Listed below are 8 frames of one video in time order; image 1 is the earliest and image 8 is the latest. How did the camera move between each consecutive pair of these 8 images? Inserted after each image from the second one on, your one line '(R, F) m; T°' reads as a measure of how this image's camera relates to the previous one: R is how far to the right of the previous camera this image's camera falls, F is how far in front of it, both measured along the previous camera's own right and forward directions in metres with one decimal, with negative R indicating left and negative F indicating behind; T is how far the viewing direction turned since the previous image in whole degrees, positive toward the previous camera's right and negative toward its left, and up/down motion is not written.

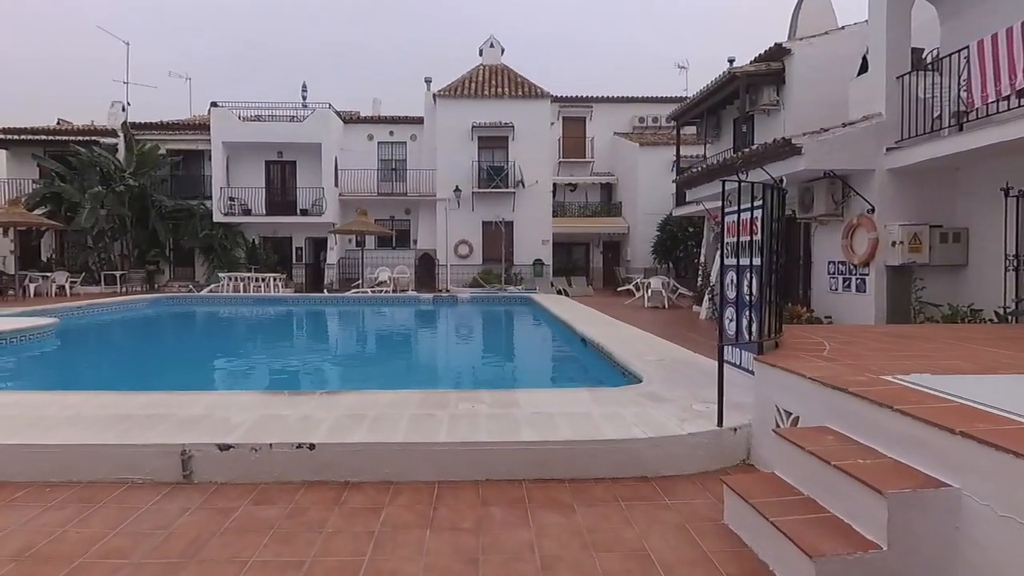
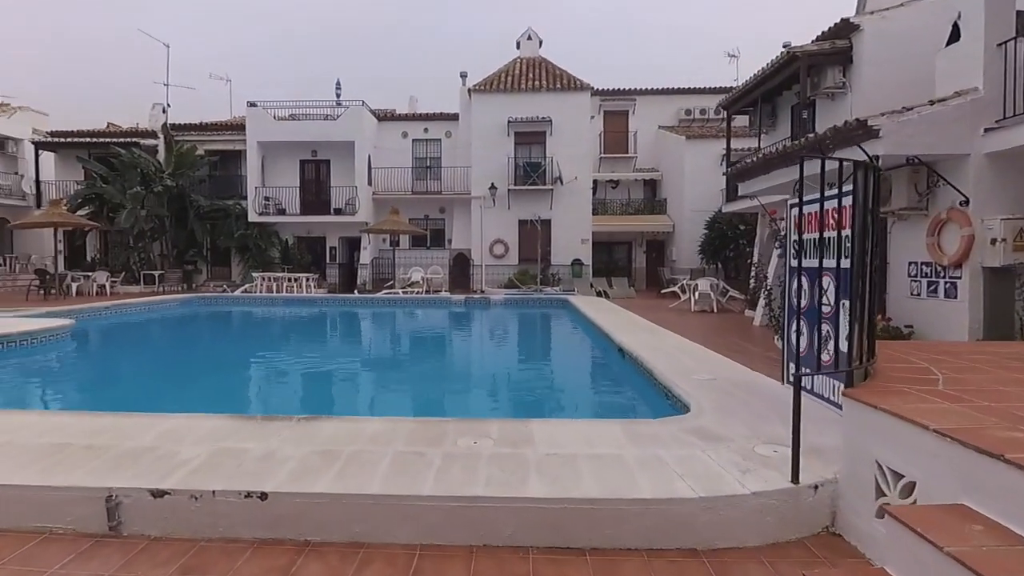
(+0.2, +0.8) m; -4°
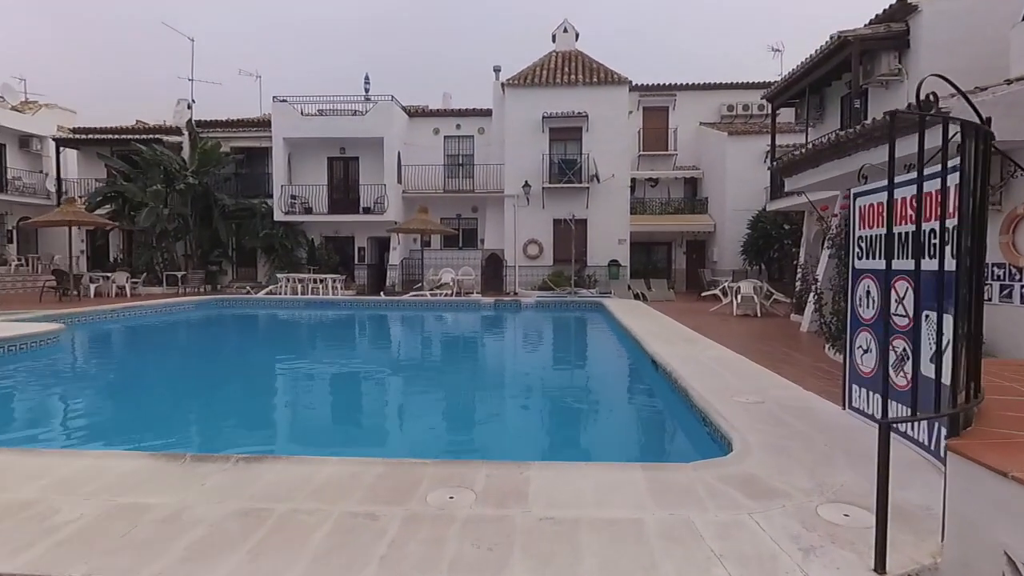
(+0.2, +0.7) m; -4°
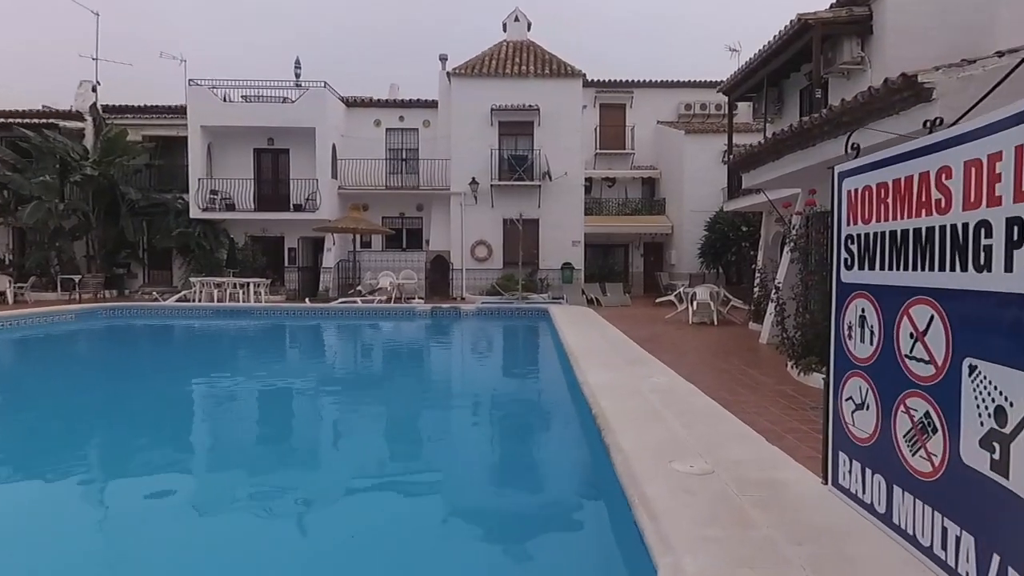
(+0.6, +1.4) m; +3°
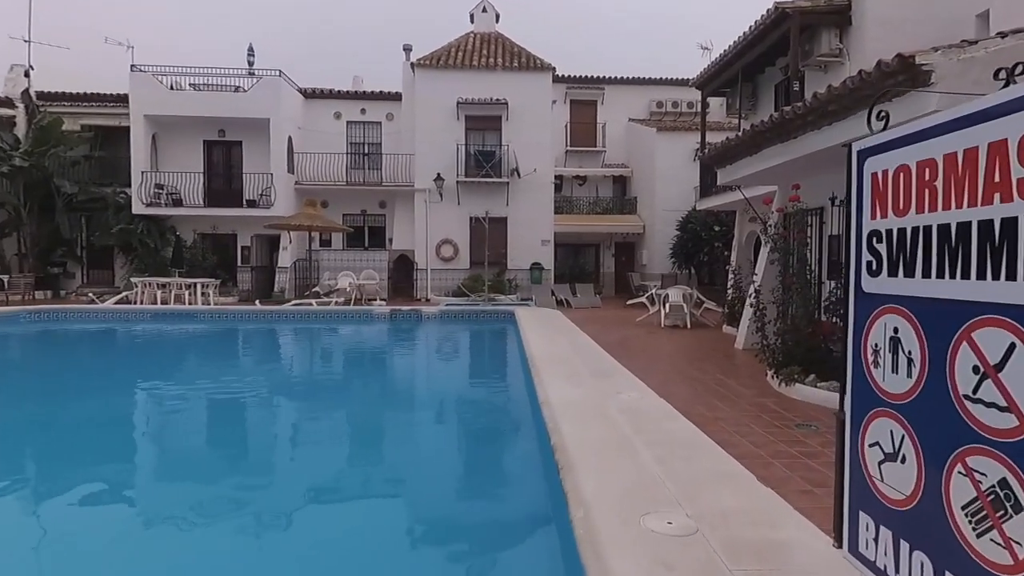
(+0.2, +0.7) m; +3°
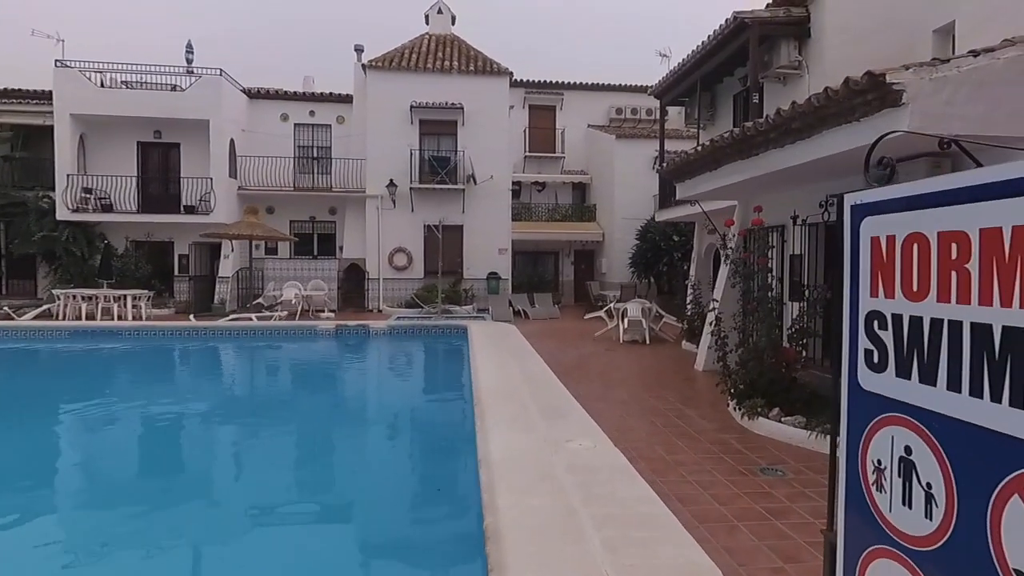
(+0.2, +0.5) m; +4°
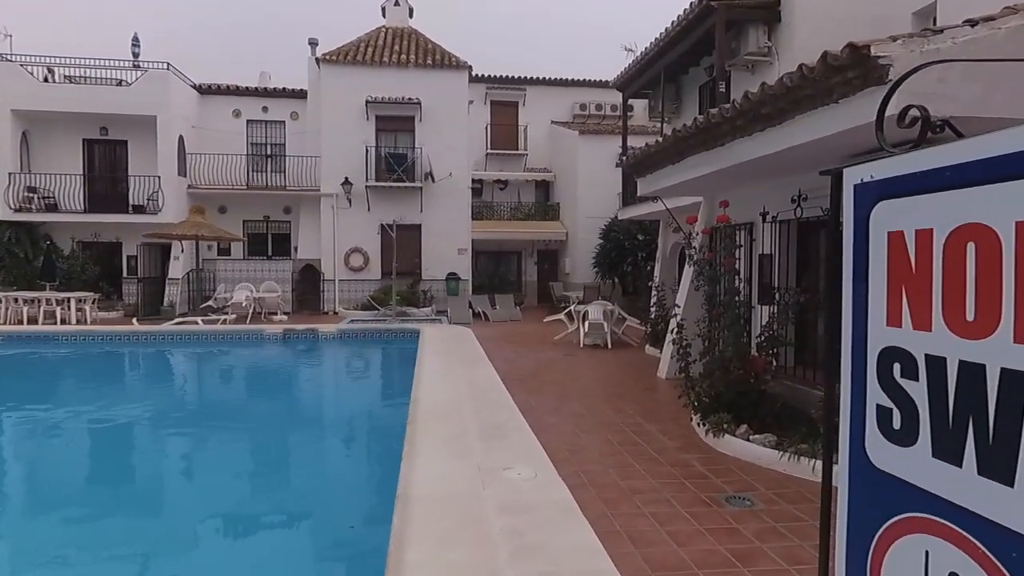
(+0.3, +0.7) m; +3°
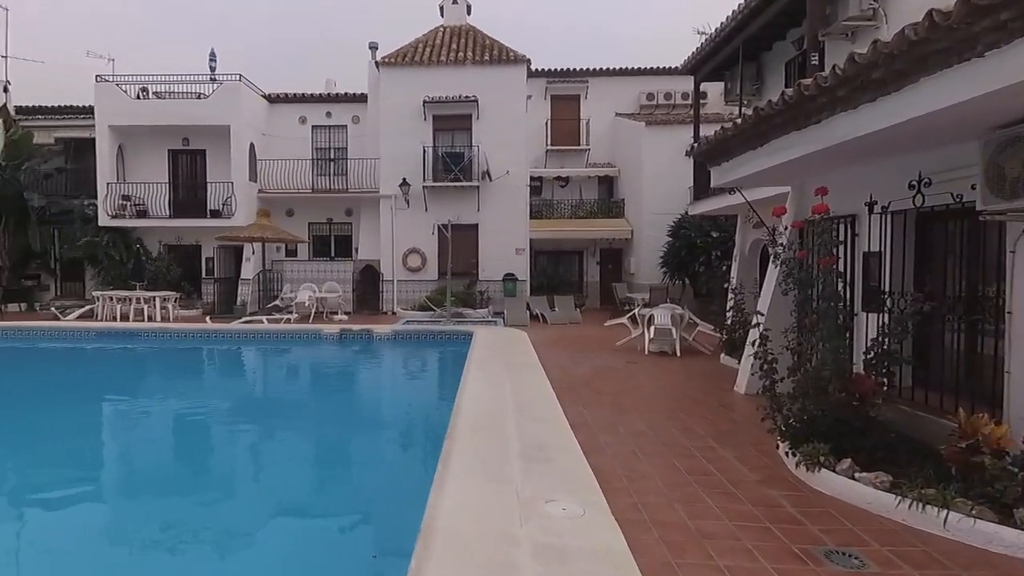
(+0.1, +0.7) m; -6°
